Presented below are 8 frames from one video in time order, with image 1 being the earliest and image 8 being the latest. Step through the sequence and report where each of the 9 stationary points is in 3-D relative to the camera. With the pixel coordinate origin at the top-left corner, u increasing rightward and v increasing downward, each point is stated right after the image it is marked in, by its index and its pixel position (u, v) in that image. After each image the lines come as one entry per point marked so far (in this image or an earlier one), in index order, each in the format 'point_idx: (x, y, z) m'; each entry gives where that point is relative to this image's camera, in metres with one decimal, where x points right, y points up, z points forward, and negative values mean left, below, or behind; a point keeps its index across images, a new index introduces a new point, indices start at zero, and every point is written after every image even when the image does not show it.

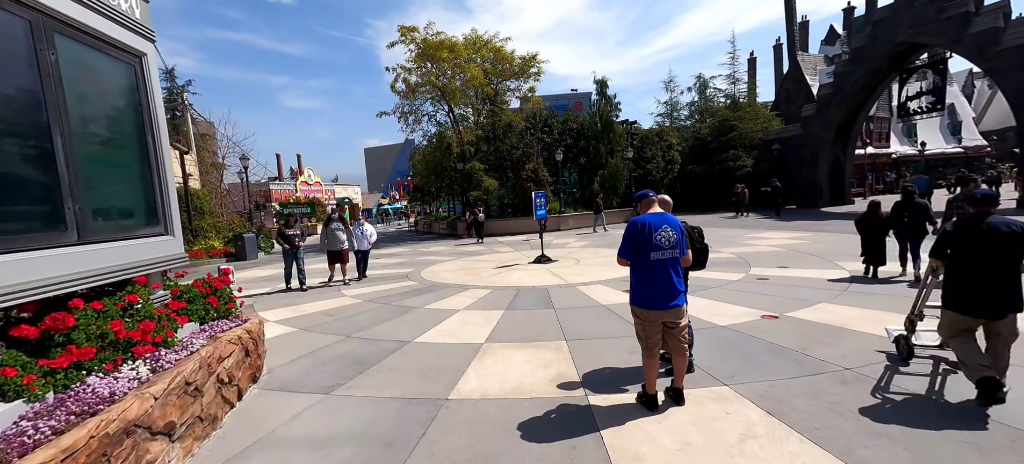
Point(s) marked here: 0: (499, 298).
0: (-0.2, -1.2, +7.6) m
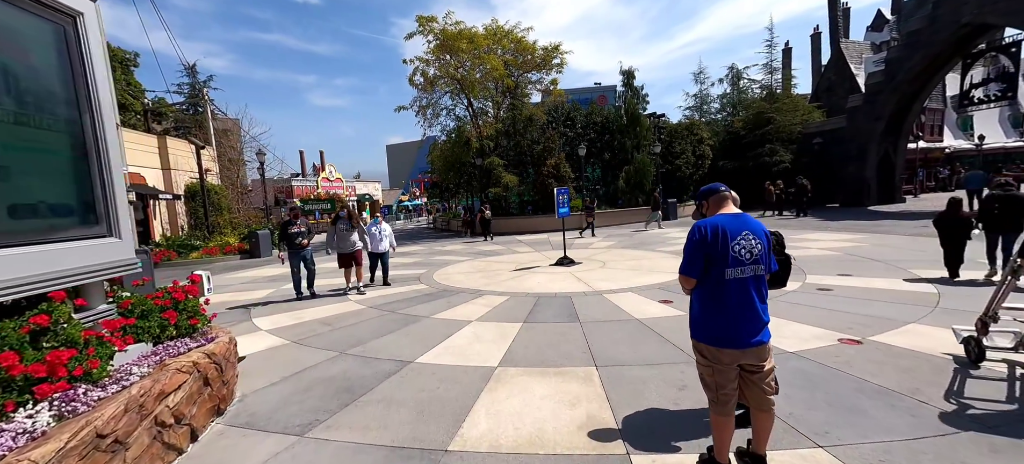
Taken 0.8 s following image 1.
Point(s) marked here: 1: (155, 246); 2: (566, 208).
0: (+0.1, -1.2, +6.8) m
1: (-13.5, -0.5, +15.8) m
2: (+1.4, +0.6, +10.7) m
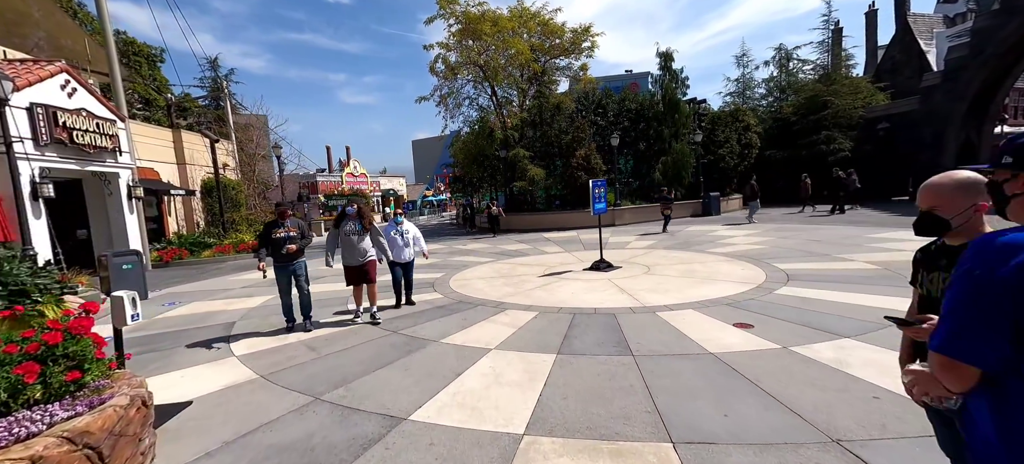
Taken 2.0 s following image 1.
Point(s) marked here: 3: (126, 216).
0: (+0.5, -1.2, +5.4) m
1: (-12.5, -0.4, +15.2) m
2: (+2.0, +0.6, +9.2) m
3: (-11.7, +0.5, +12.8) m
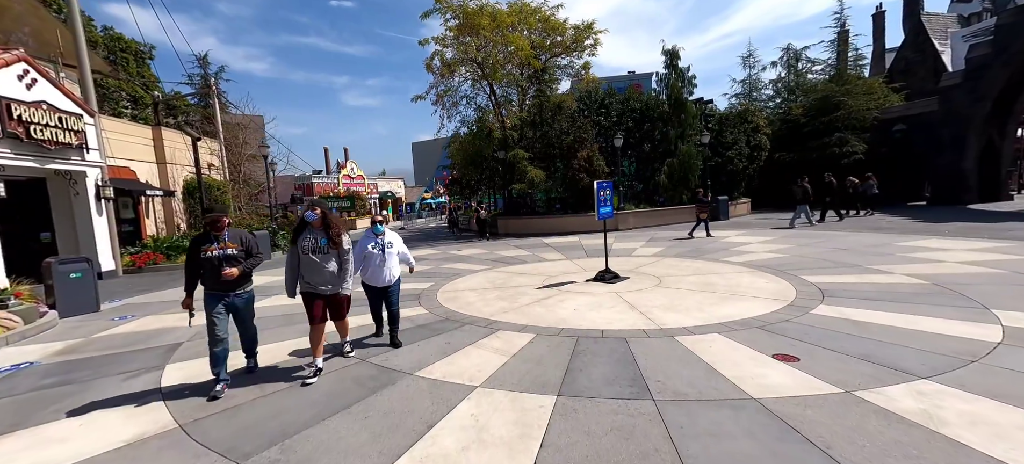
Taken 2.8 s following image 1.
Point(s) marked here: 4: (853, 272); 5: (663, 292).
0: (+0.4, -1.3, +4.5) m
1: (-12.6, -0.5, +14.3) m
2: (+1.9, +0.5, +8.3) m
3: (-11.8, +0.4, +11.9) m
4: (+6.1, -0.7, +7.5) m
5: (+2.5, -1.0, +6.9) m
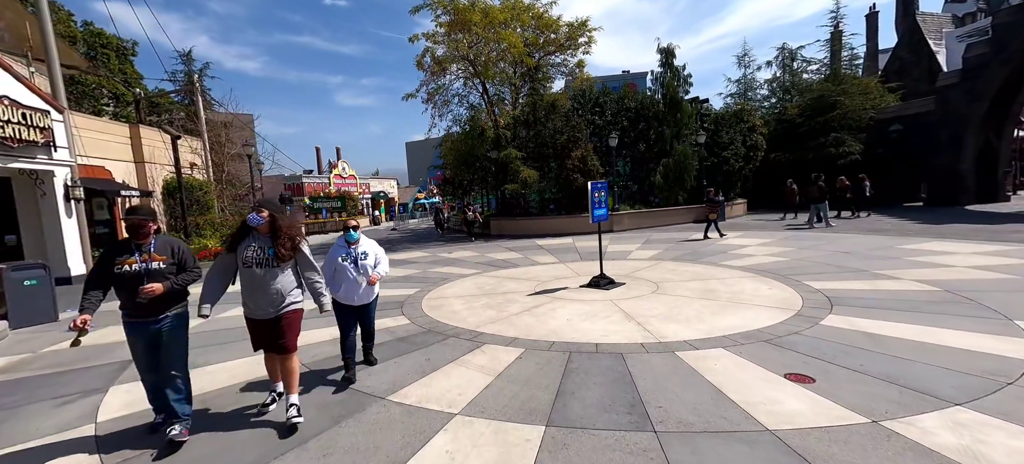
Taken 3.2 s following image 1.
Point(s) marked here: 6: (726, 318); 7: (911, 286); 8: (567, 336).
0: (+0.2, -1.4, +4.0) m
1: (-12.8, -0.6, +13.7) m
2: (+1.7, +0.4, +7.9) m
3: (-12.1, +0.4, +11.3) m
4: (+5.9, -0.8, +7.2) m
5: (+2.3, -1.1, +6.5) m
6: (+2.8, -1.1, +5.4) m
7: (+6.1, -0.8, +6.4) m
8: (+0.7, -1.3, +5.2) m
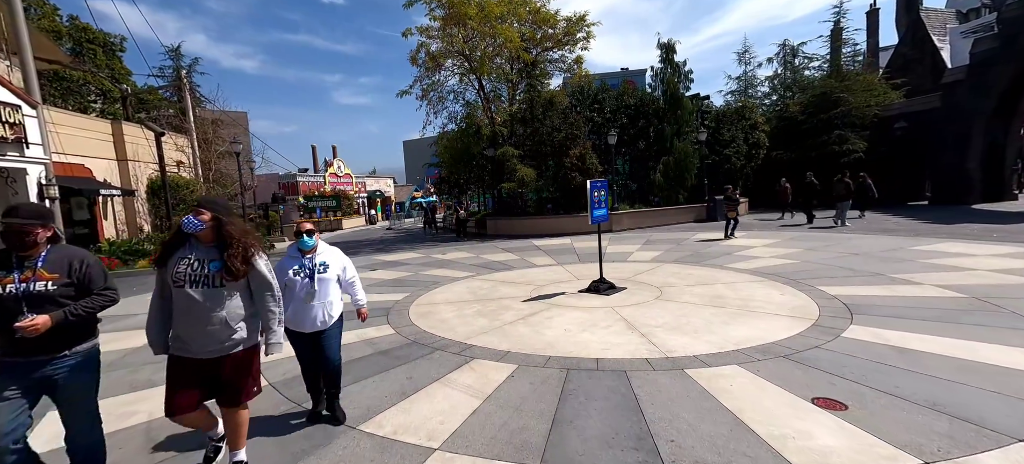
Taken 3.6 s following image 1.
0: (+0.1, -1.4, +3.6) m
1: (-13.0, -0.6, +13.2) m
2: (+1.6, +0.4, +7.4) m
3: (-12.2, +0.3, +10.8) m
4: (+5.8, -0.8, +6.7) m
5: (+2.2, -1.1, +6.1) m
6: (+2.7, -1.2, +5.0) m
7: (+6.0, -0.9, +6.0) m
8: (+0.6, -1.3, +4.7) m
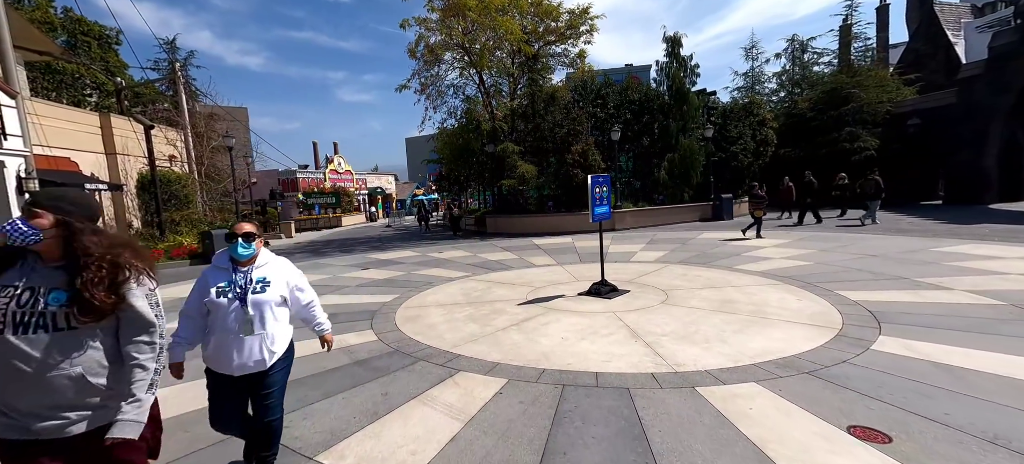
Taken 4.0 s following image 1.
0: (0.0, -1.4, +3.1) m
1: (-13.0, -0.5, +12.8) m
2: (+1.5, +0.4, +6.9) m
3: (-12.2, +0.4, +10.3) m
4: (+5.7, -0.8, +6.2) m
5: (+2.1, -1.1, +5.6) m
6: (+2.6, -1.1, +4.5) m
7: (+5.9, -0.9, +5.5) m
8: (+0.5, -1.3, +4.3) m
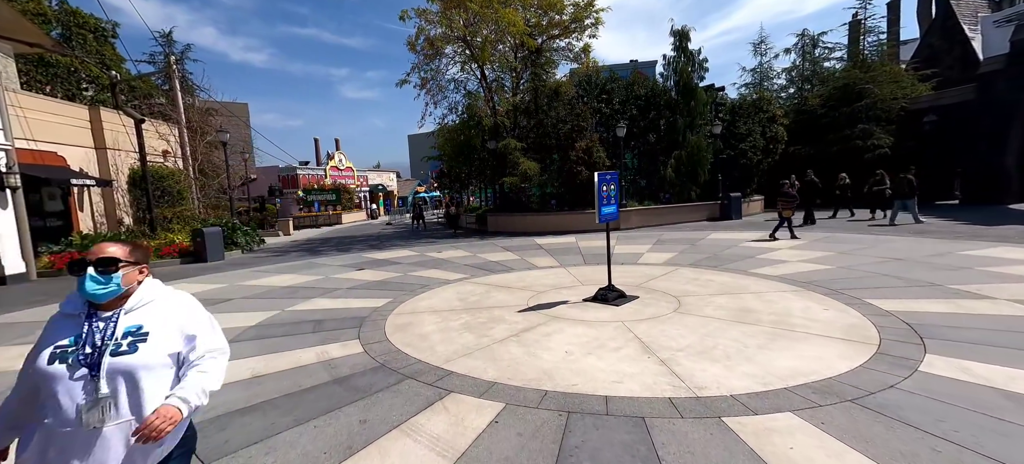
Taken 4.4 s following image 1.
0: (0.0, -1.5, +2.6) m
1: (-13.0, -0.4, +12.4) m
2: (+1.5, +0.4, +6.4) m
3: (-12.2, +0.5, +9.9) m
4: (+5.7, -0.9, +5.7) m
5: (+2.1, -1.1, +5.1) m
6: (+2.6, -1.2, +4.0) m
7: (+5.9, -0.9, +5.0) m
8: (+0.5, -1.3, +3.8) m
